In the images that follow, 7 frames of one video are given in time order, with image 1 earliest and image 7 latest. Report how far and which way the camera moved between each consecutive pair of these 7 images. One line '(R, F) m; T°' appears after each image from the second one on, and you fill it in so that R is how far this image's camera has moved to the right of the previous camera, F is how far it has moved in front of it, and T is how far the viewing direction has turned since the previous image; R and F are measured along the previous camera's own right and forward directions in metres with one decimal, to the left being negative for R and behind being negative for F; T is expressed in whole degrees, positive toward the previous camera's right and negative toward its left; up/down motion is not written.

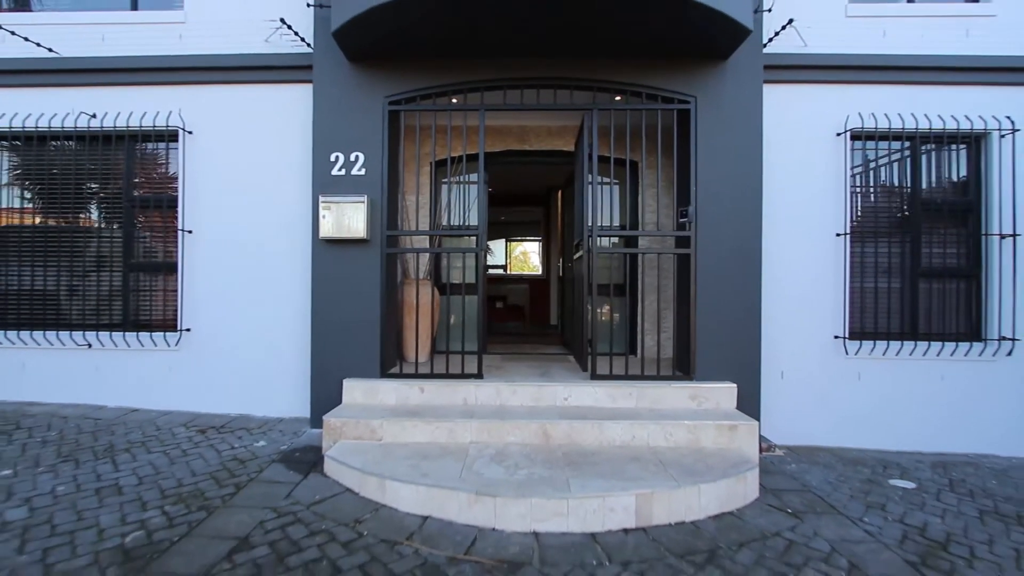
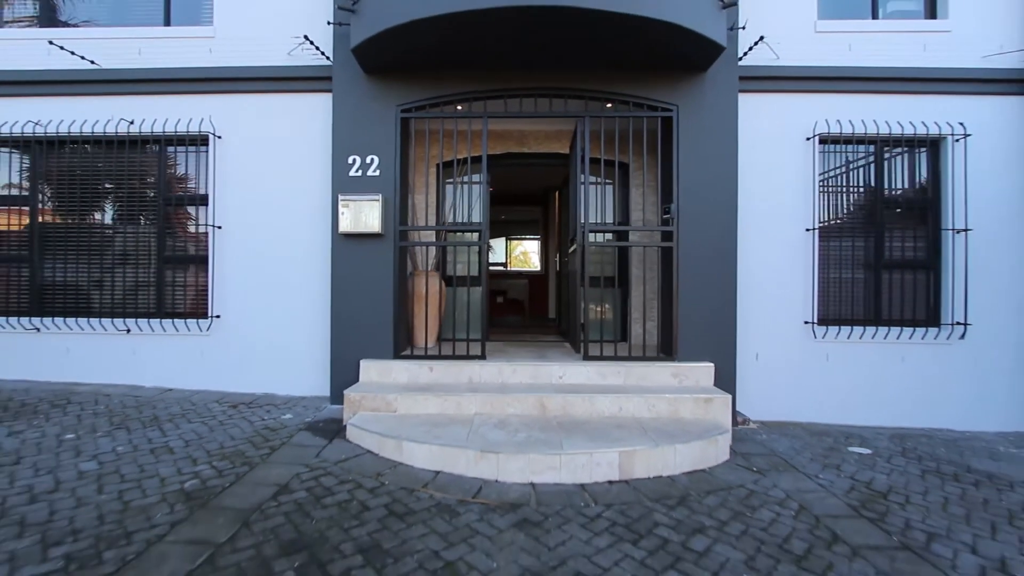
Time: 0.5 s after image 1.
(0.0, -0.5) m; 0°
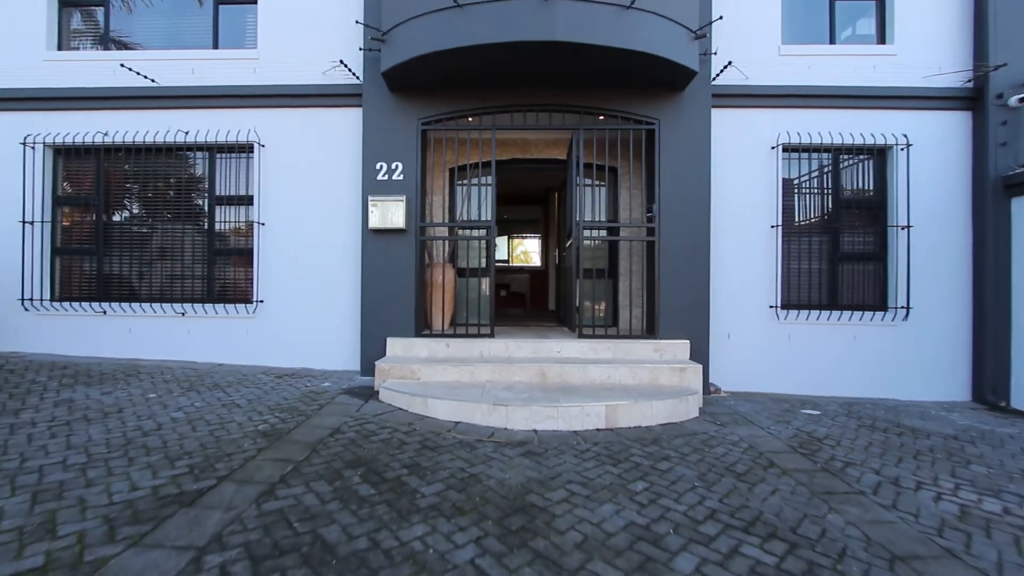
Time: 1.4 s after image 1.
(-0.1, -0.8) m; 0°
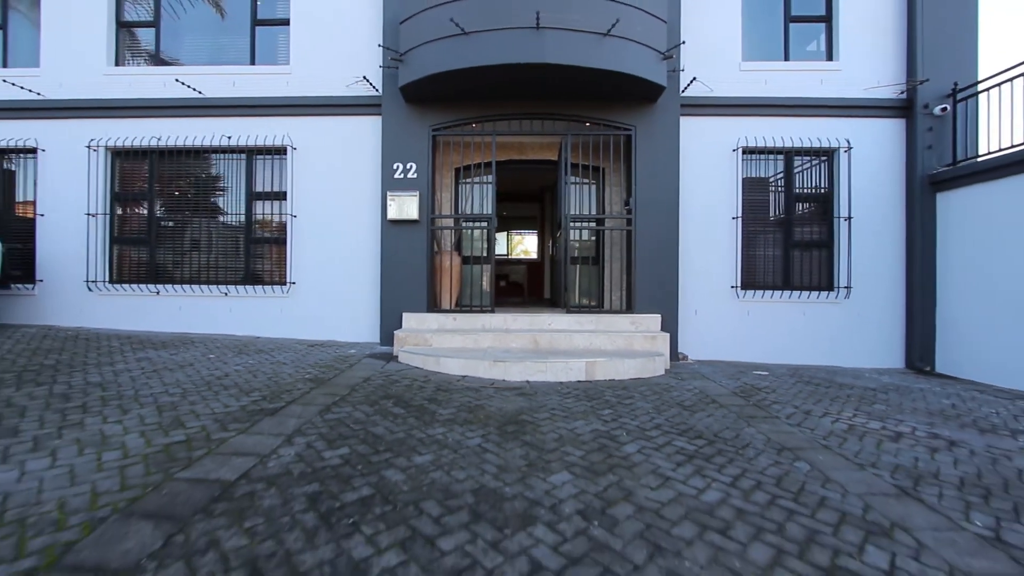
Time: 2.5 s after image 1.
(0.0, -0.9) m; 0°
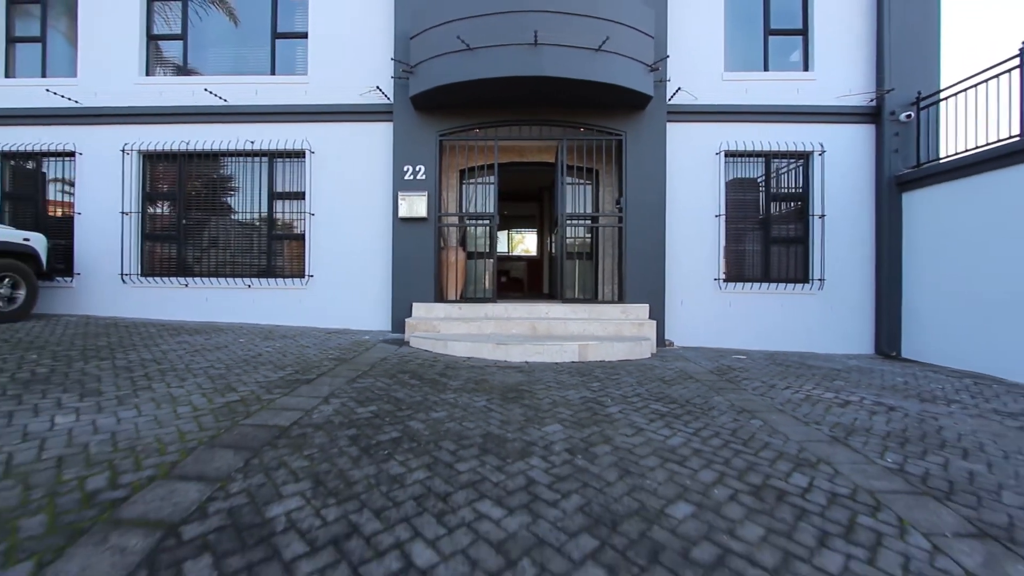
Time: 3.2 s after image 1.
(0.0, -0.6) m; 0°
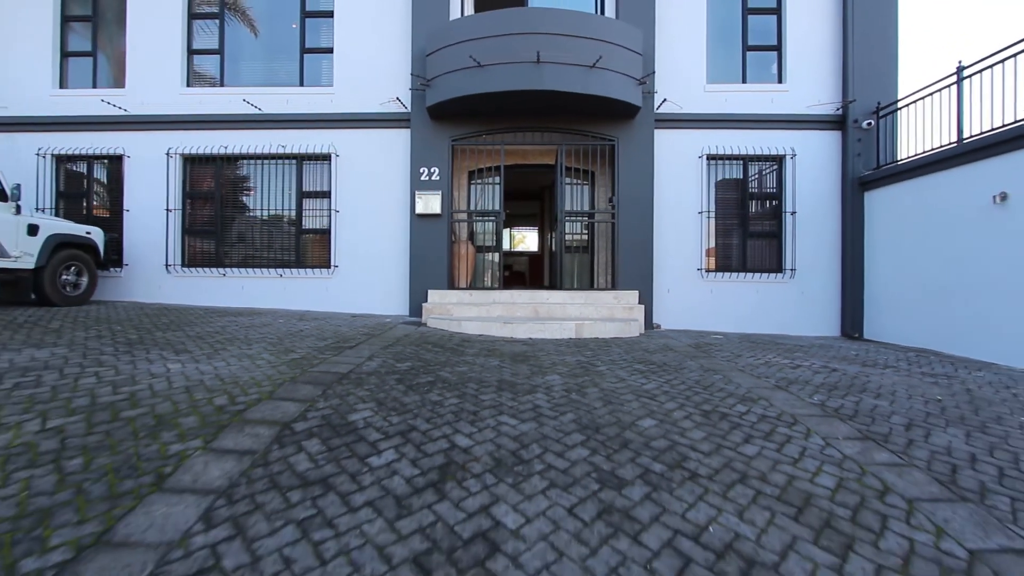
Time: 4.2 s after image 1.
(-0.1, -0.8) m; 0°
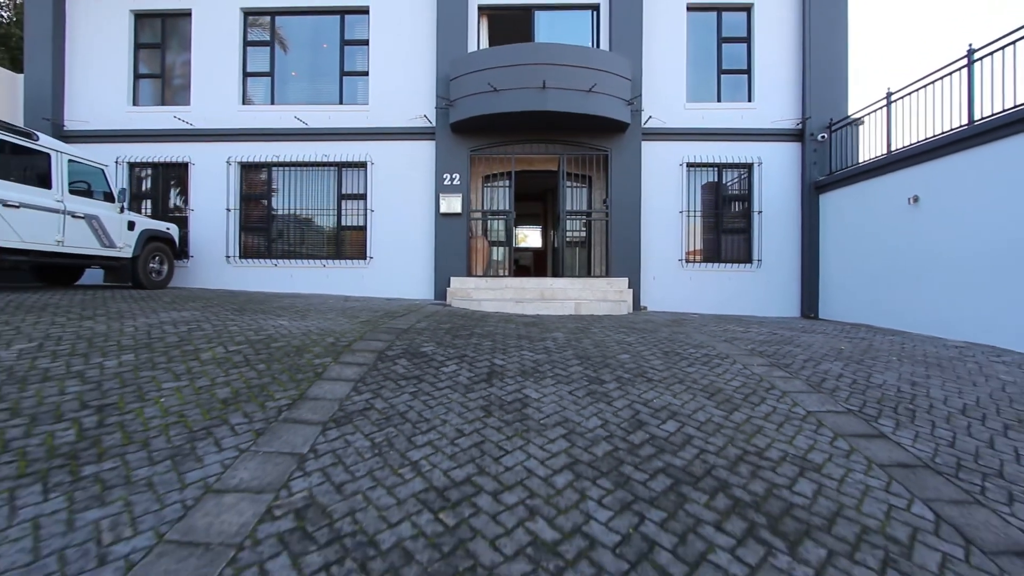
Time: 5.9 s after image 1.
(-0.2, -1.4) m; 0°
